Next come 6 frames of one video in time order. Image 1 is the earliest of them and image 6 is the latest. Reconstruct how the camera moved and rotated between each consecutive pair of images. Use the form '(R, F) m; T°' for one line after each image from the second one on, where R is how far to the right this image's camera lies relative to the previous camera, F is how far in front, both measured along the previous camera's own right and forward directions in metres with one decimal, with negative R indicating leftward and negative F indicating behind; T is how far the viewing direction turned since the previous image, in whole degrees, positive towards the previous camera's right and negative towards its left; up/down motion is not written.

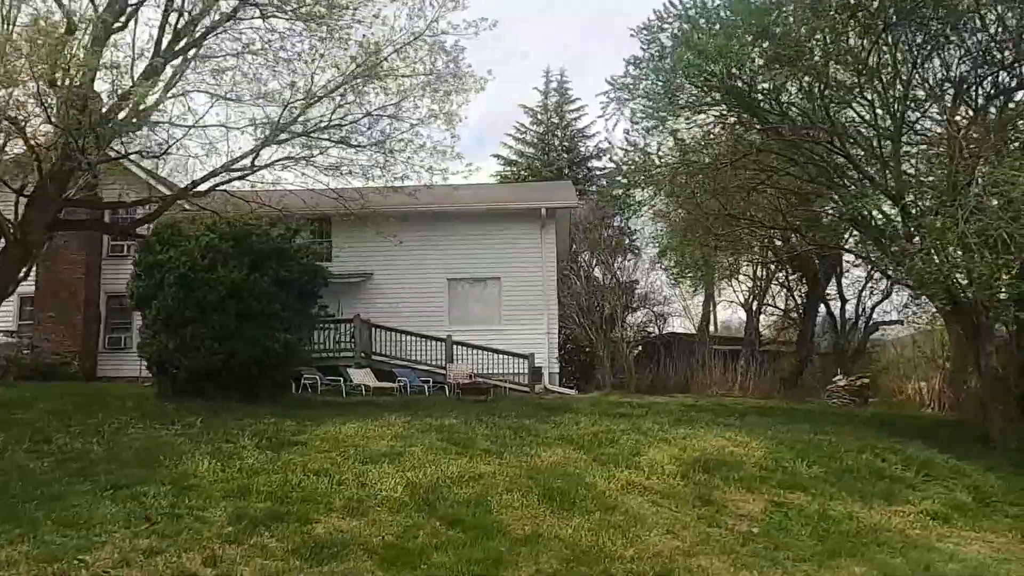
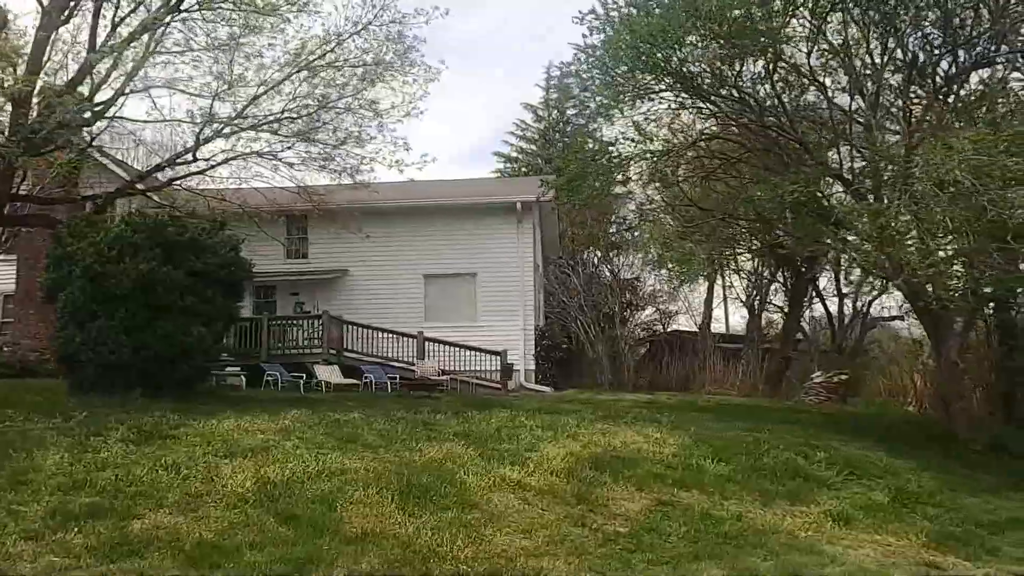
(+1.7, +0.5) m; -3°
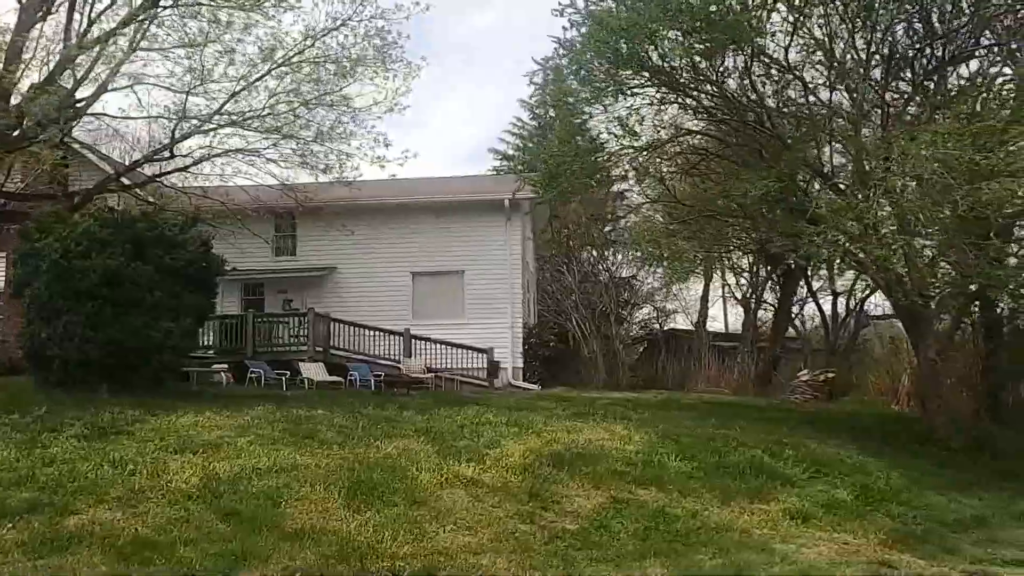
(+0.5, +0.1) m; -1°
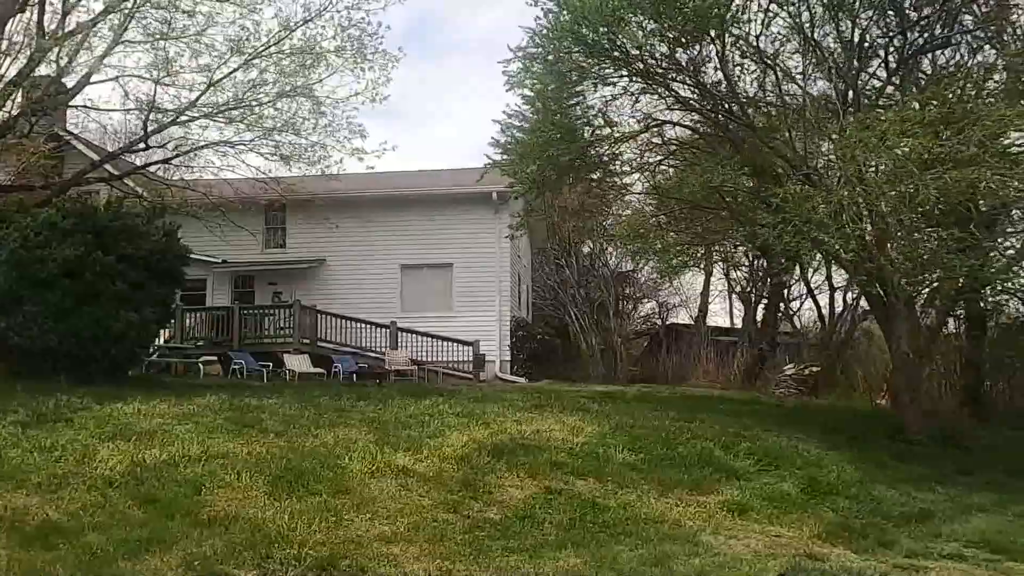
(+0.8, +0.1) m; -1°
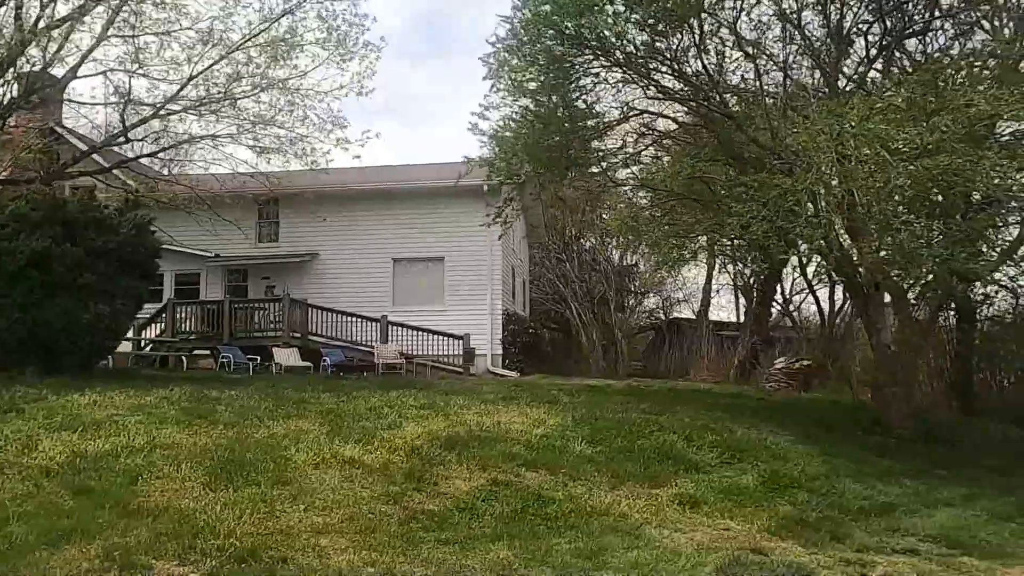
(+0.7, +0.1) m; -1°
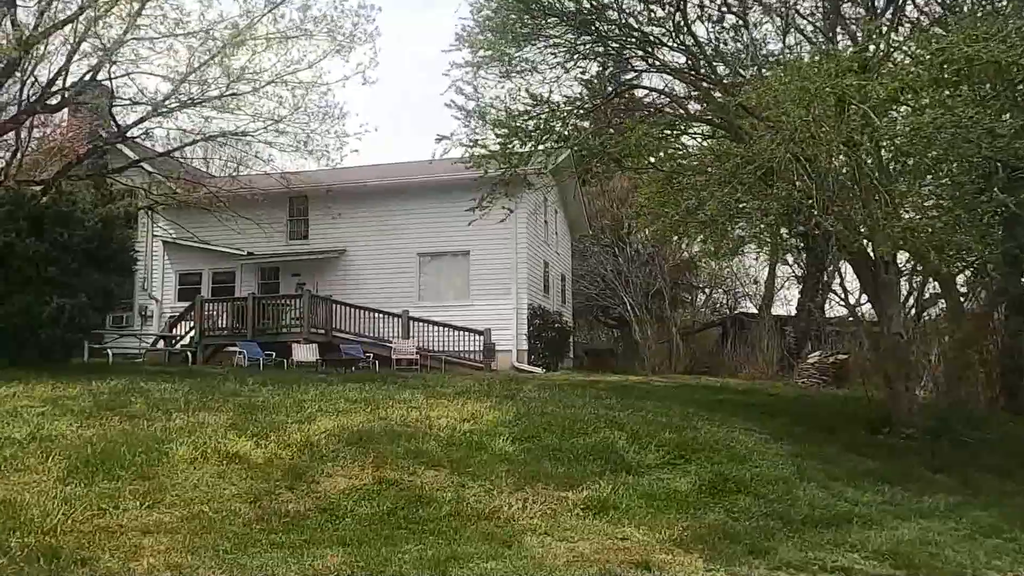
(+1.8, +0.9) m; -7°
